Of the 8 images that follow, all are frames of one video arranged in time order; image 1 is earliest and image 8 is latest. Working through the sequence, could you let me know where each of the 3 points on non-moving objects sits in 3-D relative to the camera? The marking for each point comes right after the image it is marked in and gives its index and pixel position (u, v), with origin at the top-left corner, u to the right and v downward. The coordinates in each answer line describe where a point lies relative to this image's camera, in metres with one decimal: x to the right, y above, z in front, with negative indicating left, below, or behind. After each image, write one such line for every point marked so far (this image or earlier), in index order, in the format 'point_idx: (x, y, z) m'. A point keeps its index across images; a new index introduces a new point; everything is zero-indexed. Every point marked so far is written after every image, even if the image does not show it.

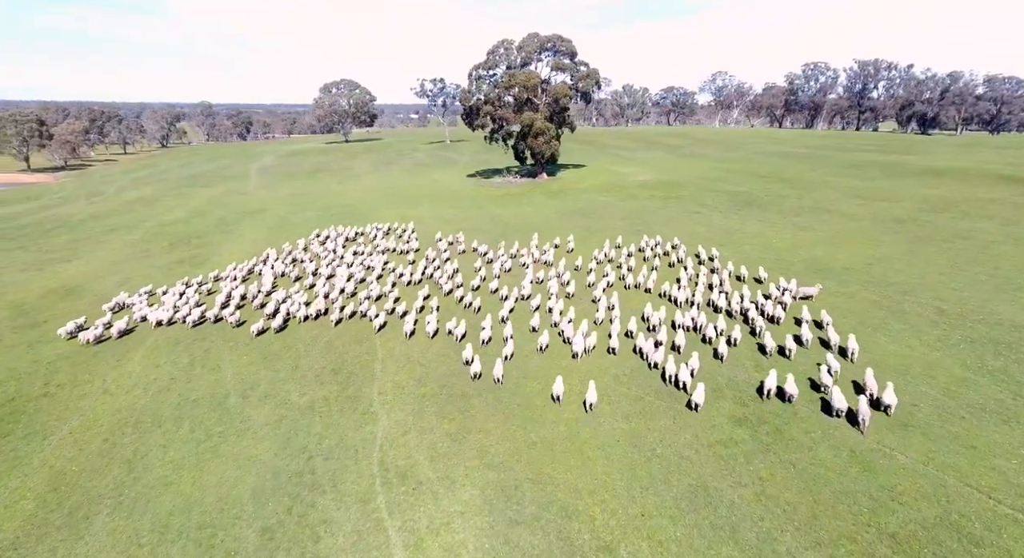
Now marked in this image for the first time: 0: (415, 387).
0: (-3.7, -4.1, +18.5) m
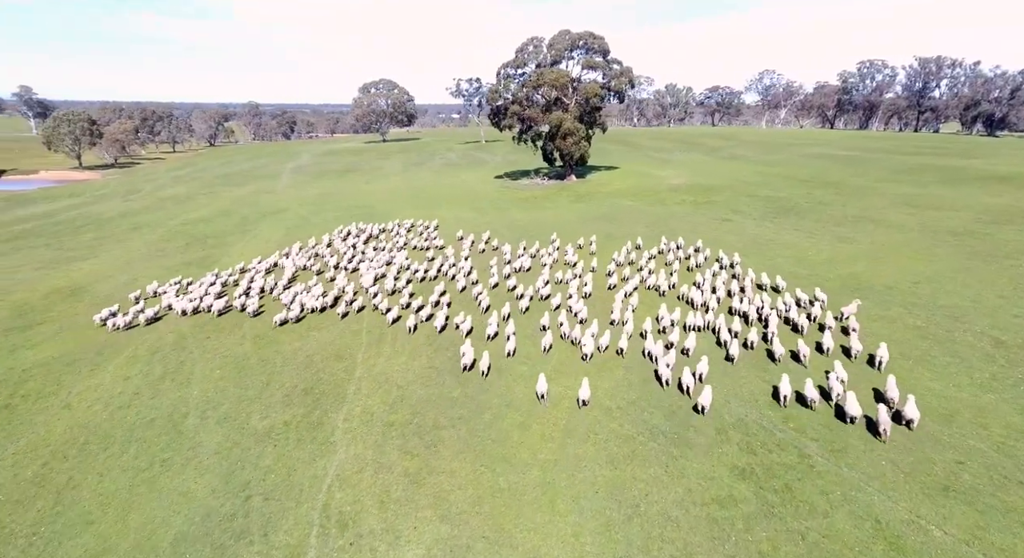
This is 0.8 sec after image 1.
0: (-4.4, -4.7, +16.9) m
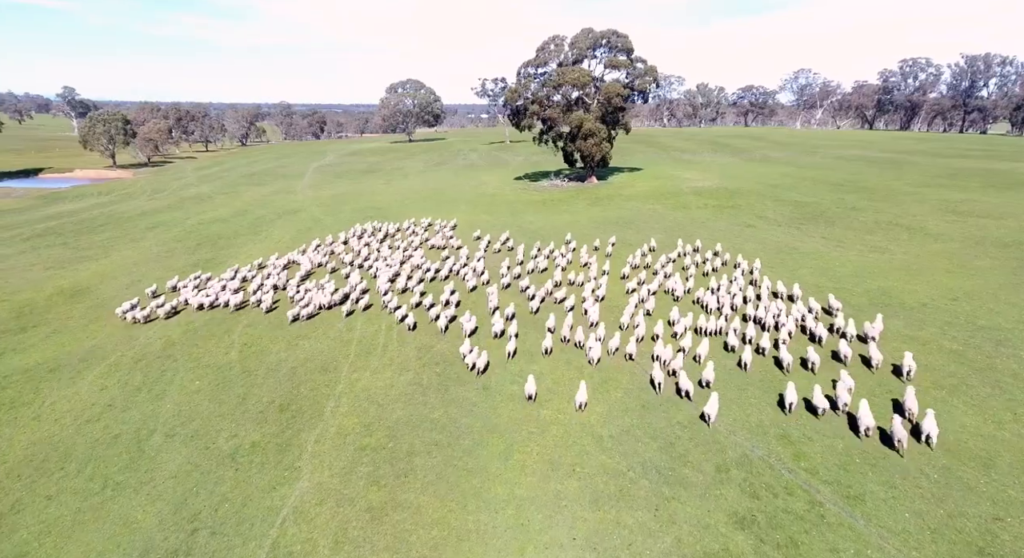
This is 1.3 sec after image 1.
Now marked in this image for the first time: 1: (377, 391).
0: (-5.0, -5.1, +15.9) m
1: (-5.1, -4.3, +18.8) m
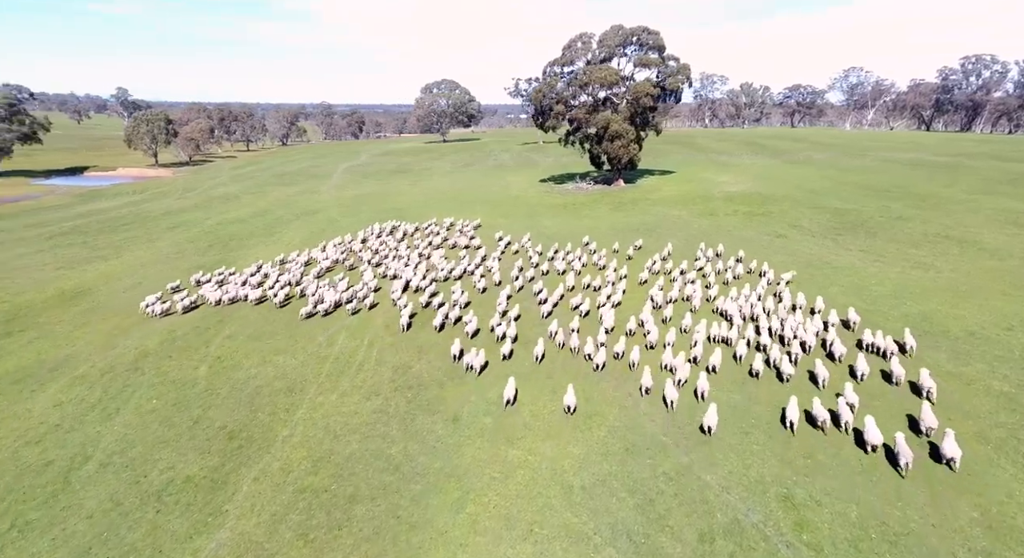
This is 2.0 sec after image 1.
0: (-6.2, -5.8, +14.4) m
1: (-6.1, -4.9, +17.4) m
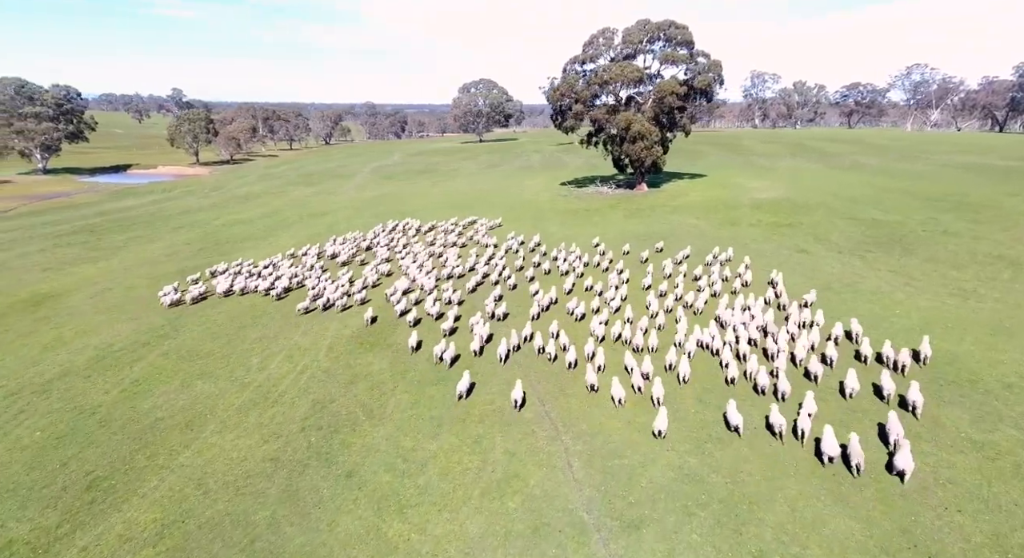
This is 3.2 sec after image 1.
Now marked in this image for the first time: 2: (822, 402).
0: (-9.3, -6.6, +12.3) m
1: (-9.0, -5.8, +15.2) m
2: (+11.7, -4.6, +18.8) m
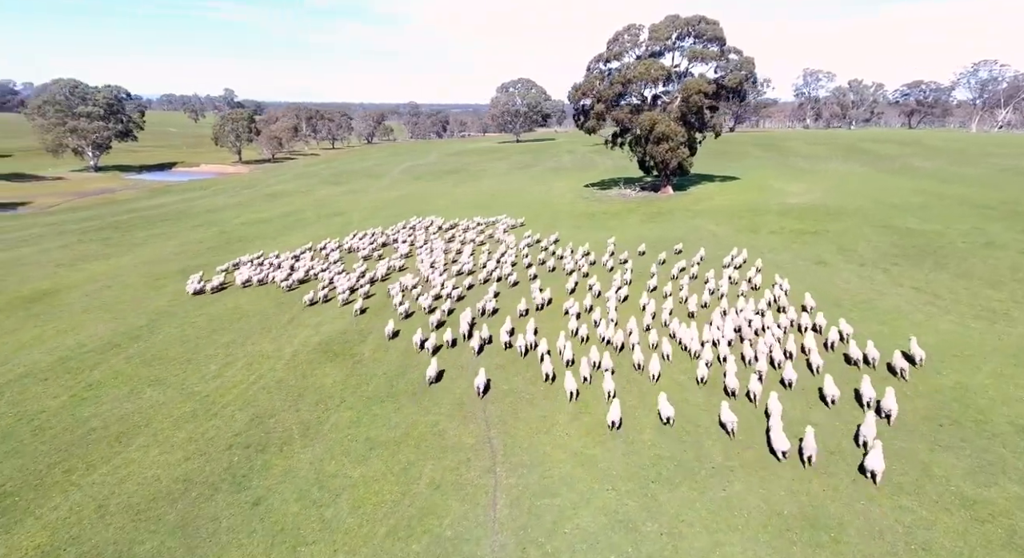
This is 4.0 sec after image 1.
0: (-11.9, -7.0, +11.7) m
1: (-11.4, -6.1, +14.6) m
2: (+9.6, -5.4, +16.7) m
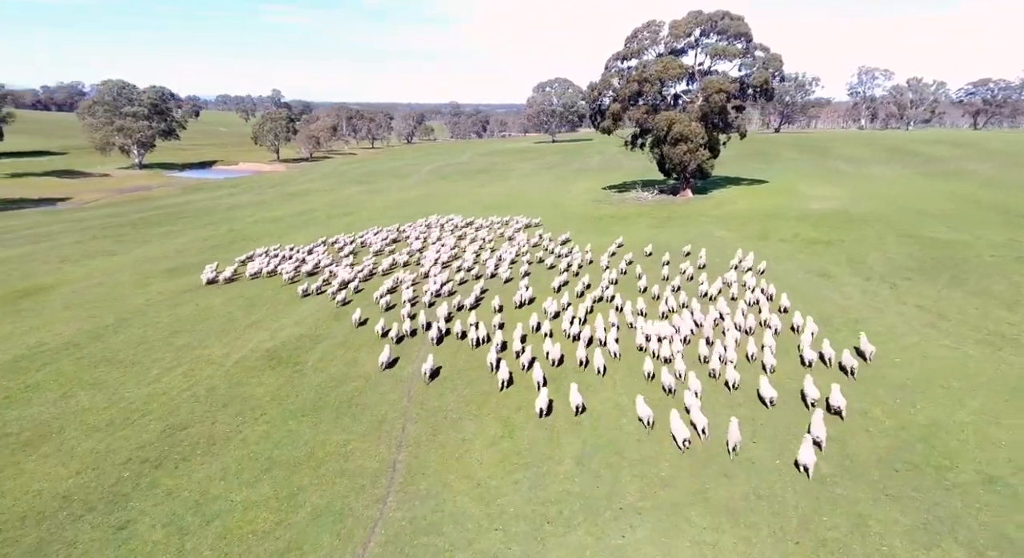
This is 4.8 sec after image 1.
0: (-15.4, -7.2, +11.5) m
1: (-14.6, -6.4, +14.4) m
2: (+6.5, -6.2, +14.9) m
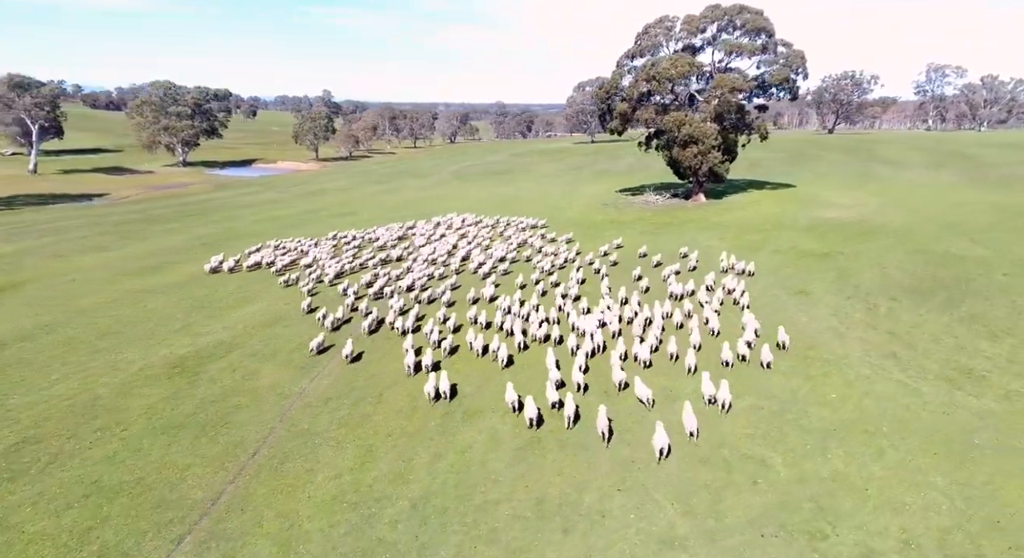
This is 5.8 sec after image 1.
0: (-20.8, -7.4, +11.5) m
1: (-19.8, -6.6, +14.3) m
2: (+1.2, -7.0, +13.0) m
